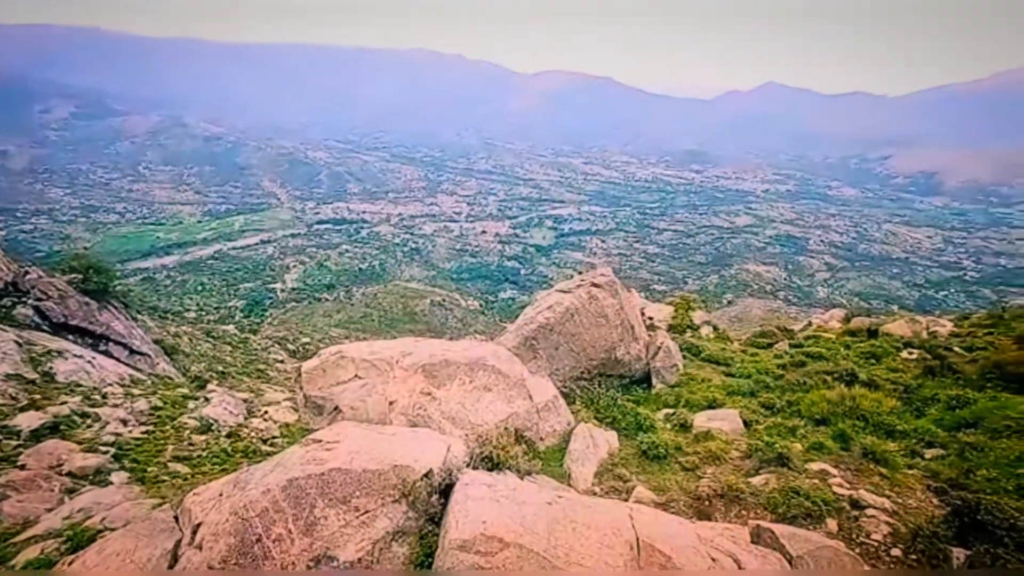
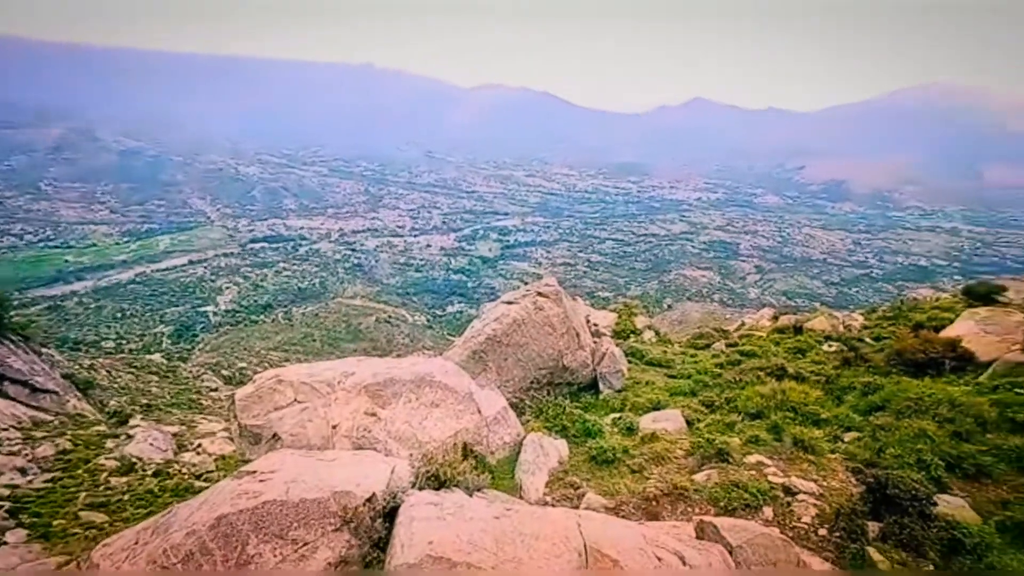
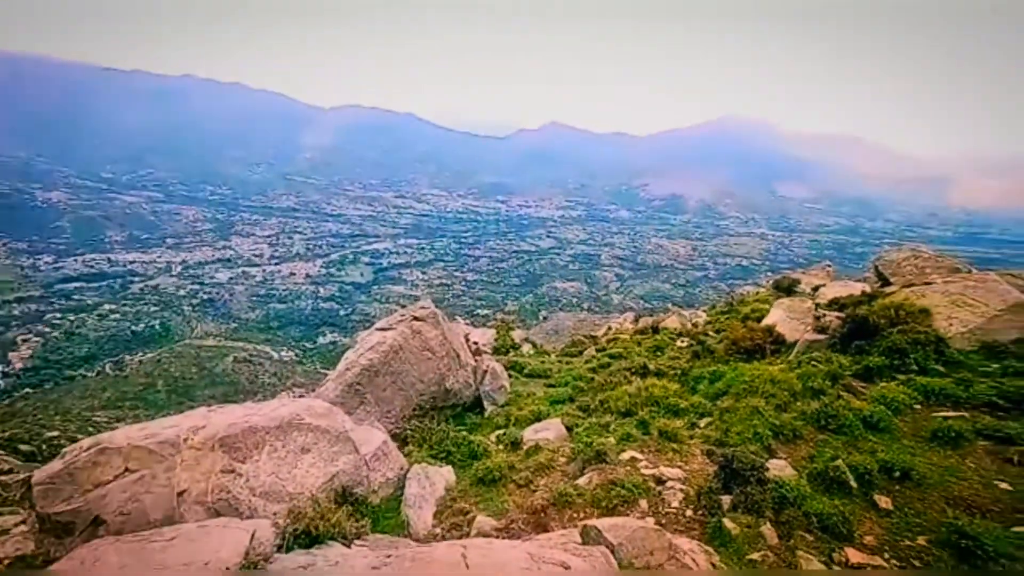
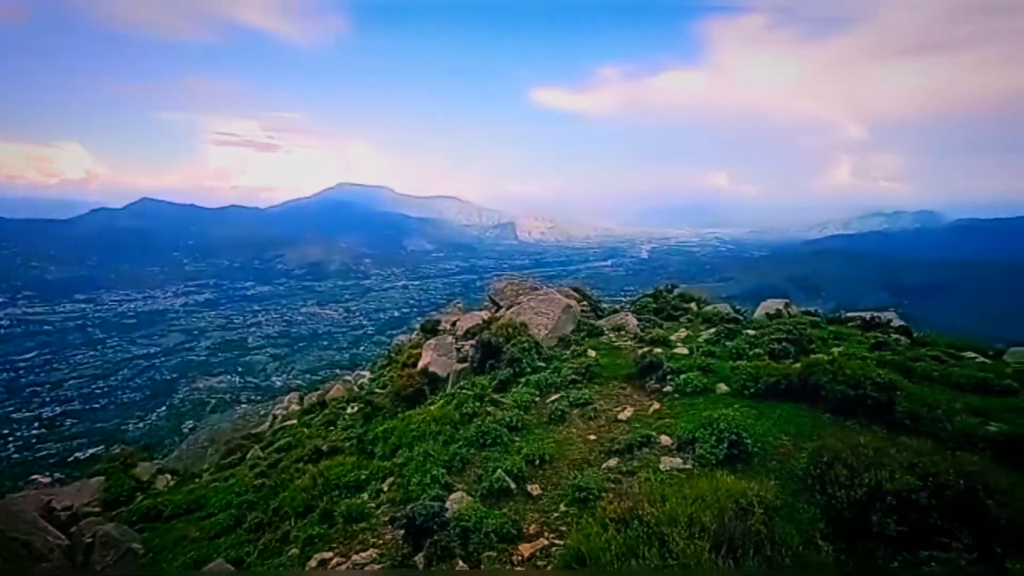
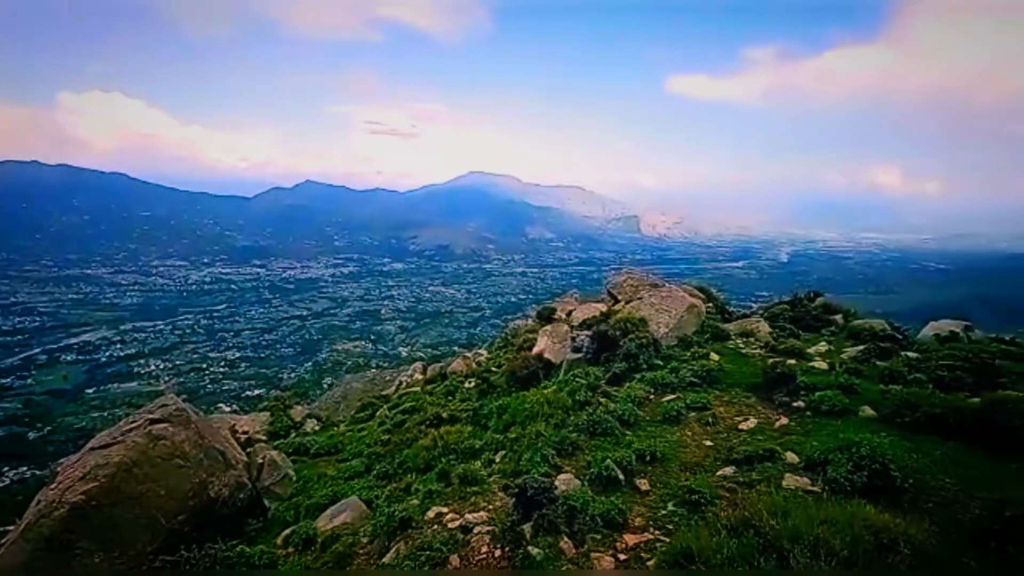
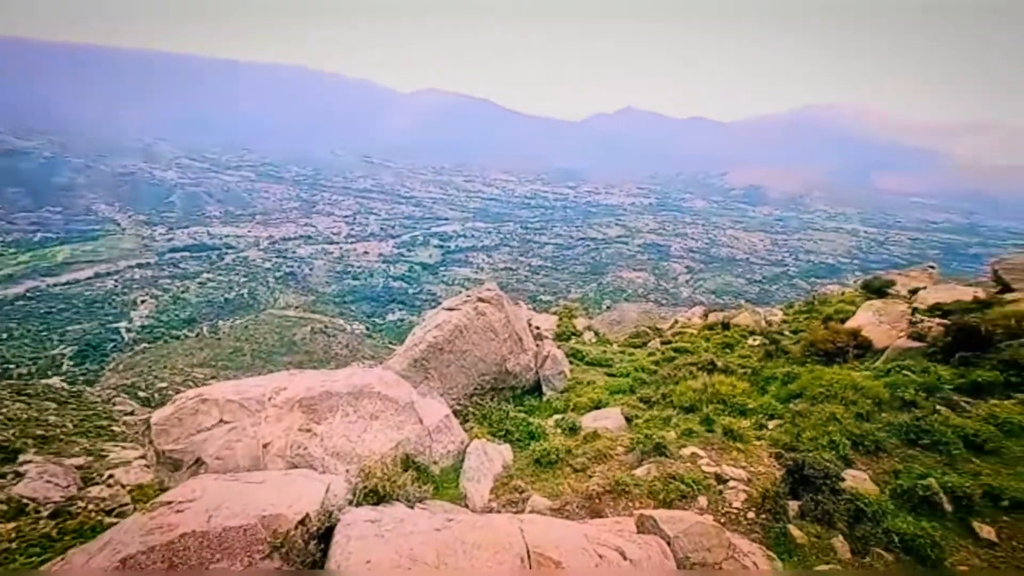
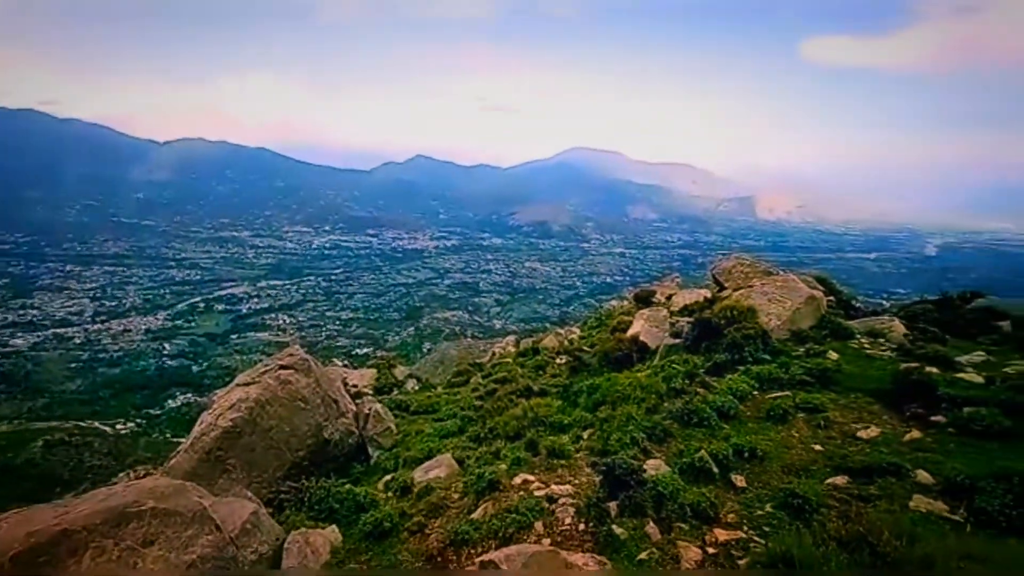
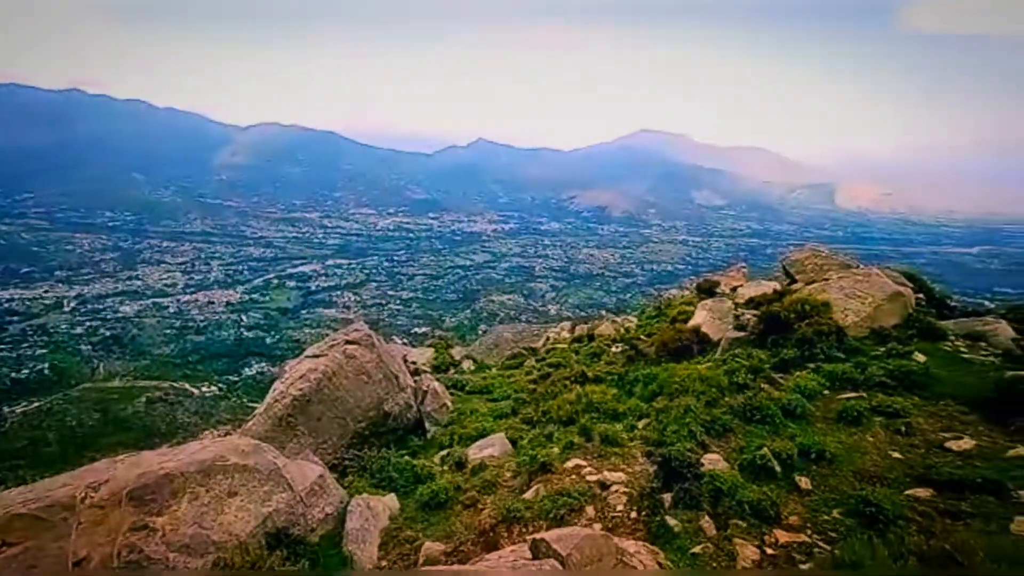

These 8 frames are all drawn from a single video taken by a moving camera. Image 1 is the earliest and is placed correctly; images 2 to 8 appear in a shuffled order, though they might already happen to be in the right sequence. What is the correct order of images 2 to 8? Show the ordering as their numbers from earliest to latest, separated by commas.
2, 6, 3, 8, 7, 5, 4
